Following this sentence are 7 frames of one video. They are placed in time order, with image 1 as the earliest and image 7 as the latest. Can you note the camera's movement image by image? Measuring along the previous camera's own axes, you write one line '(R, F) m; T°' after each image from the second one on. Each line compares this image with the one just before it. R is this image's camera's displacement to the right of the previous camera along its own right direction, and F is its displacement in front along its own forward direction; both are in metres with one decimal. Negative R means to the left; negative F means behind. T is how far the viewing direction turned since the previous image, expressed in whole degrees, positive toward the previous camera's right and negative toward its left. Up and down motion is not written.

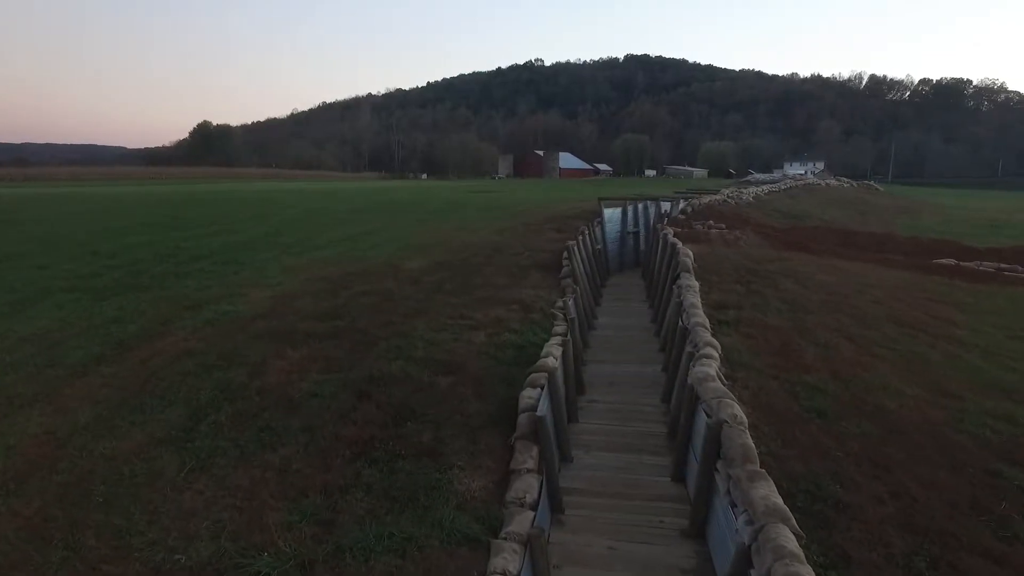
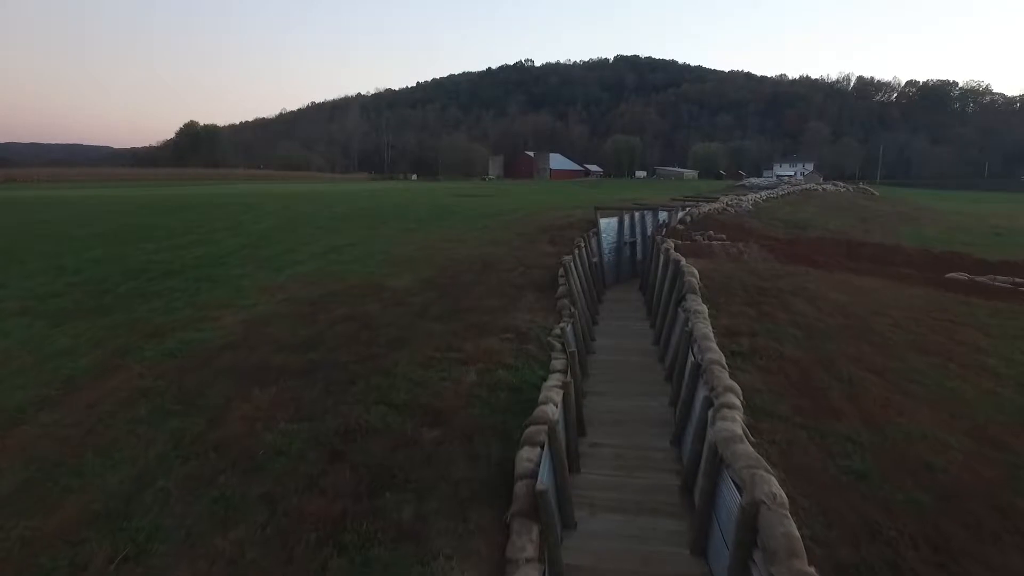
(0.0, +1.0) m; +1°
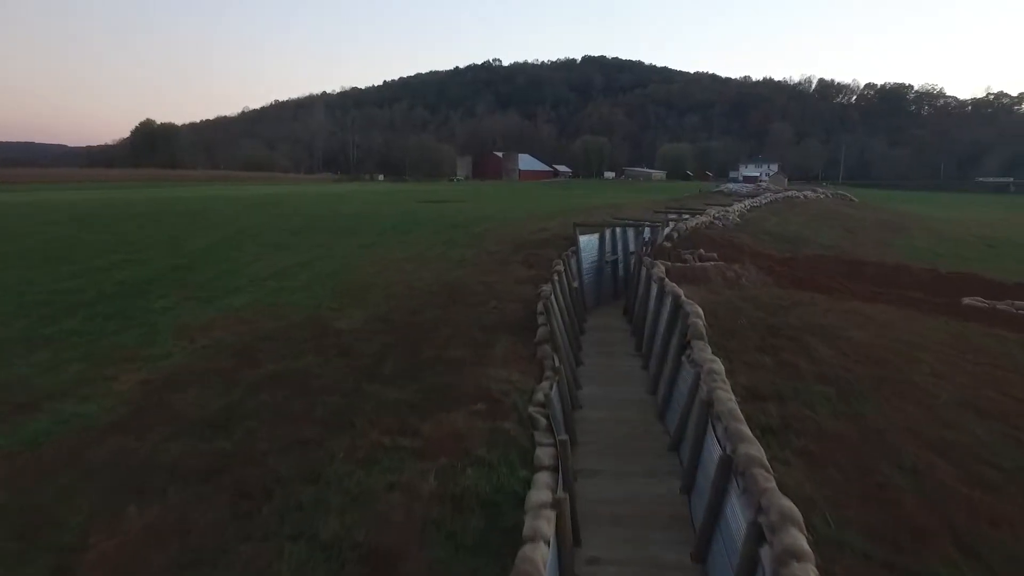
(0.0, +2.3) m; +3°
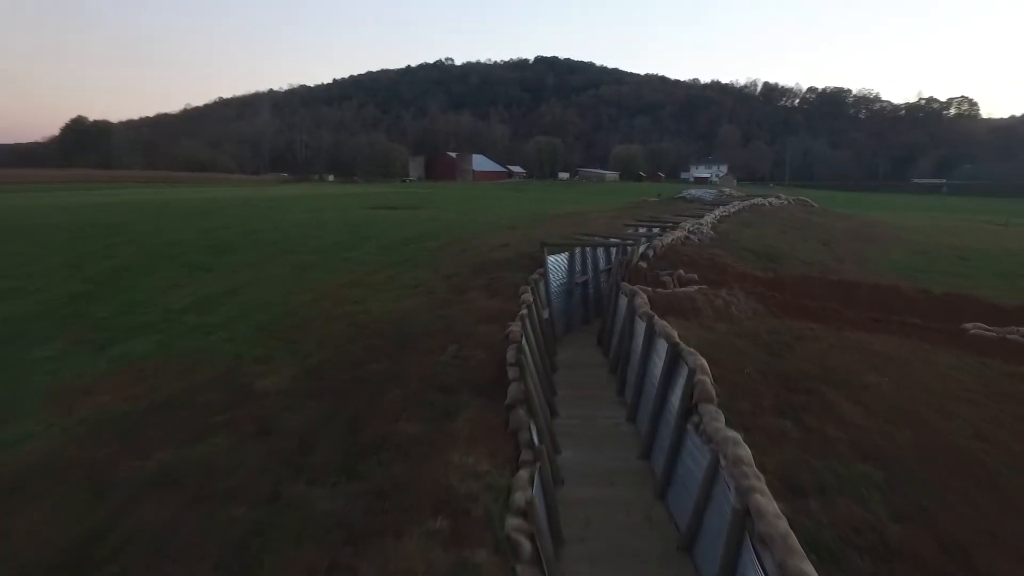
(-0.1, +2.2) m; +4°
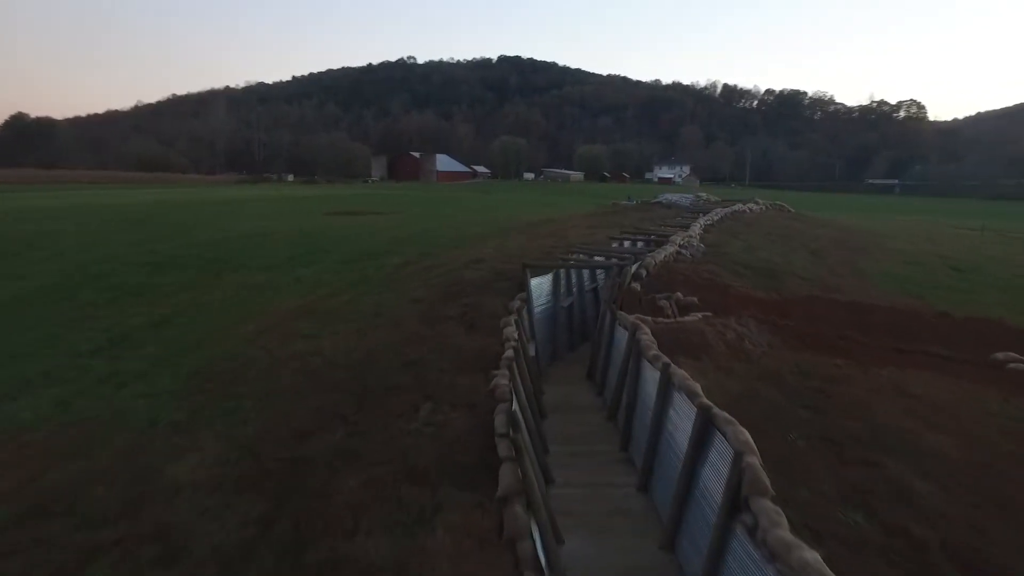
(-0.3, +2.2) m; +3°
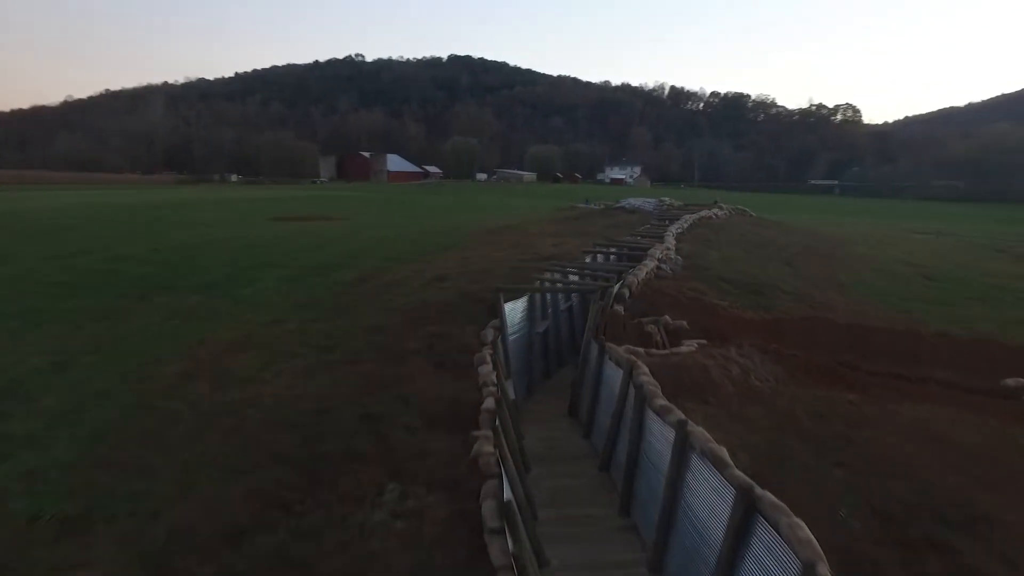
(-0.4, +1.8) m; +4°
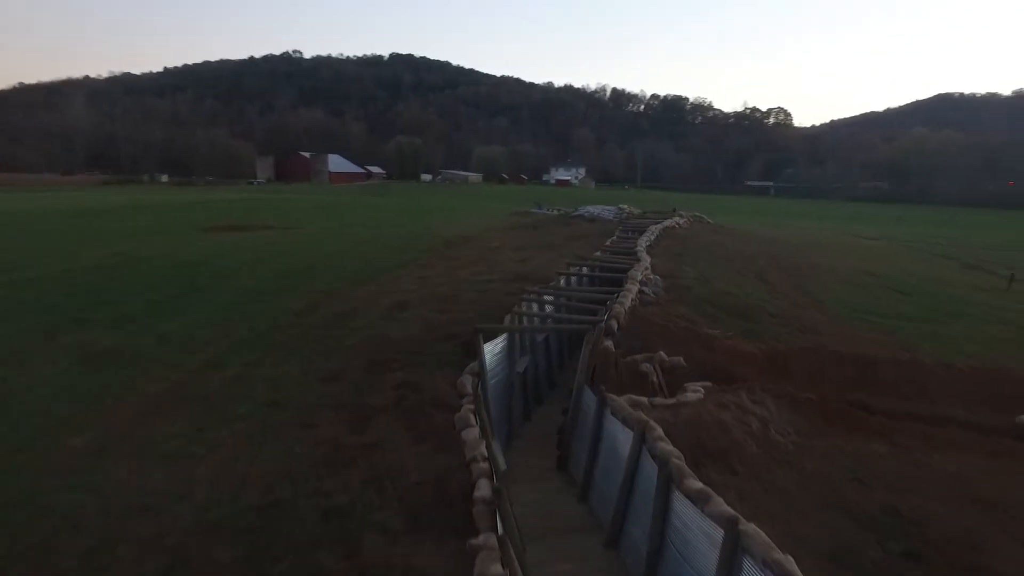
(-0.6, +1.8) m; +5°
